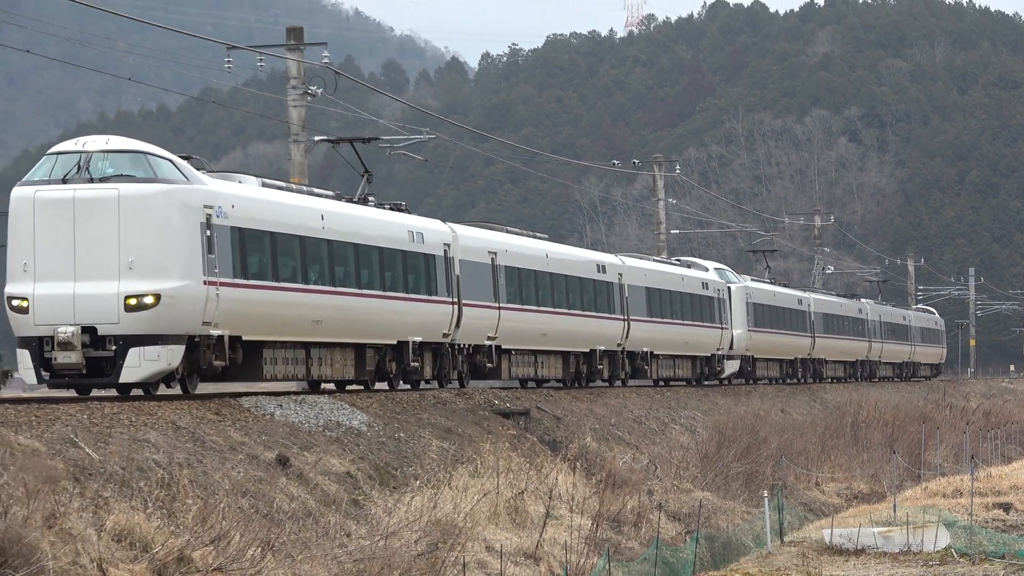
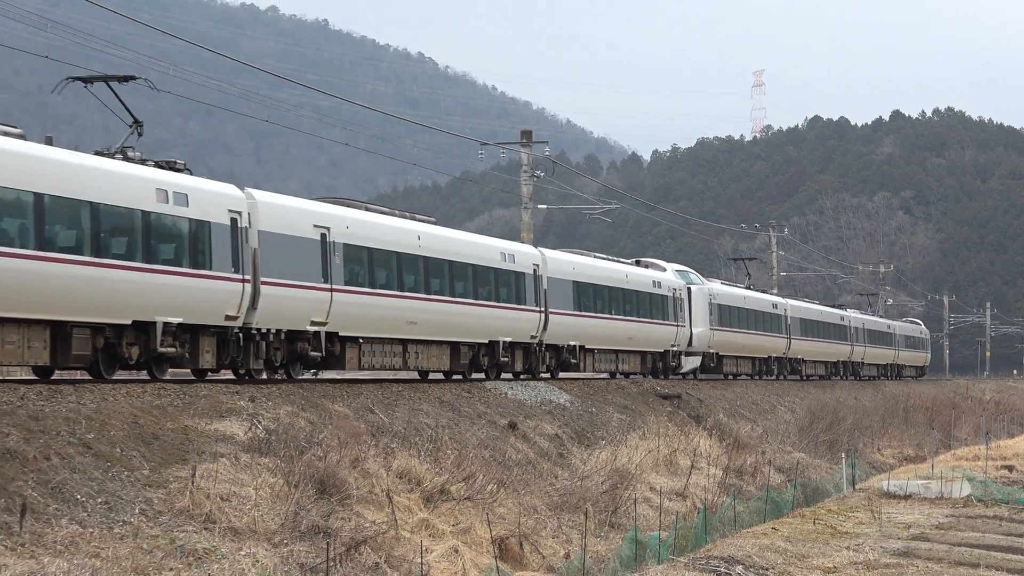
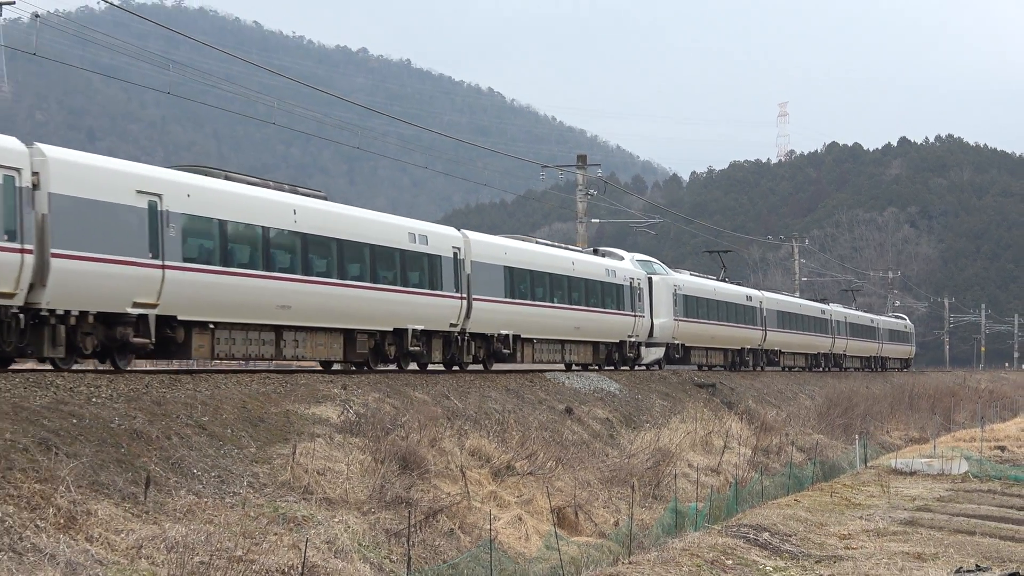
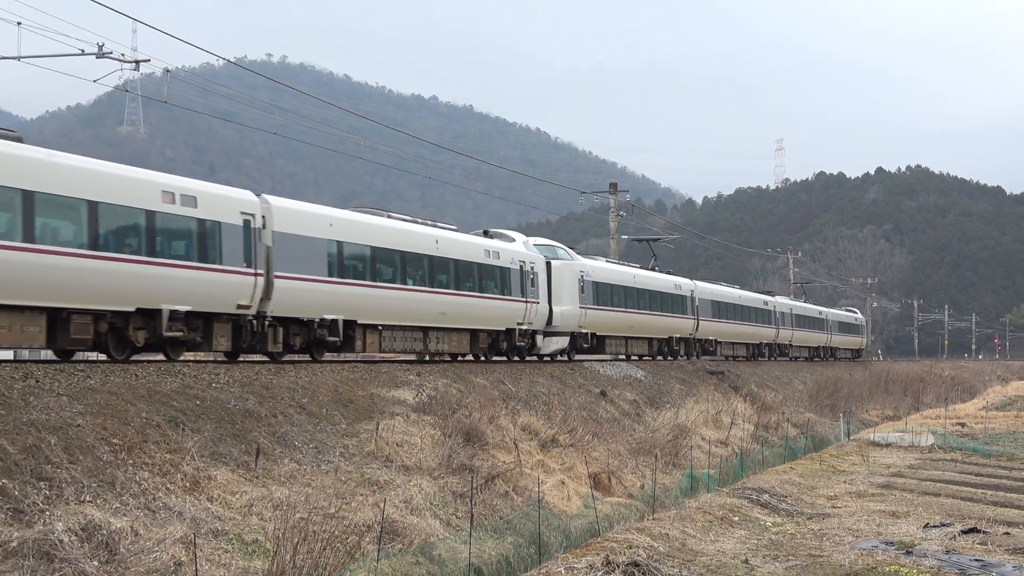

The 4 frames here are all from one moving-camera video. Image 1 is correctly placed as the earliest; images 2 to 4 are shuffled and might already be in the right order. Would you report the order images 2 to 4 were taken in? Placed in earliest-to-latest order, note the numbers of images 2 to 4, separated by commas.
2, 3, 4
